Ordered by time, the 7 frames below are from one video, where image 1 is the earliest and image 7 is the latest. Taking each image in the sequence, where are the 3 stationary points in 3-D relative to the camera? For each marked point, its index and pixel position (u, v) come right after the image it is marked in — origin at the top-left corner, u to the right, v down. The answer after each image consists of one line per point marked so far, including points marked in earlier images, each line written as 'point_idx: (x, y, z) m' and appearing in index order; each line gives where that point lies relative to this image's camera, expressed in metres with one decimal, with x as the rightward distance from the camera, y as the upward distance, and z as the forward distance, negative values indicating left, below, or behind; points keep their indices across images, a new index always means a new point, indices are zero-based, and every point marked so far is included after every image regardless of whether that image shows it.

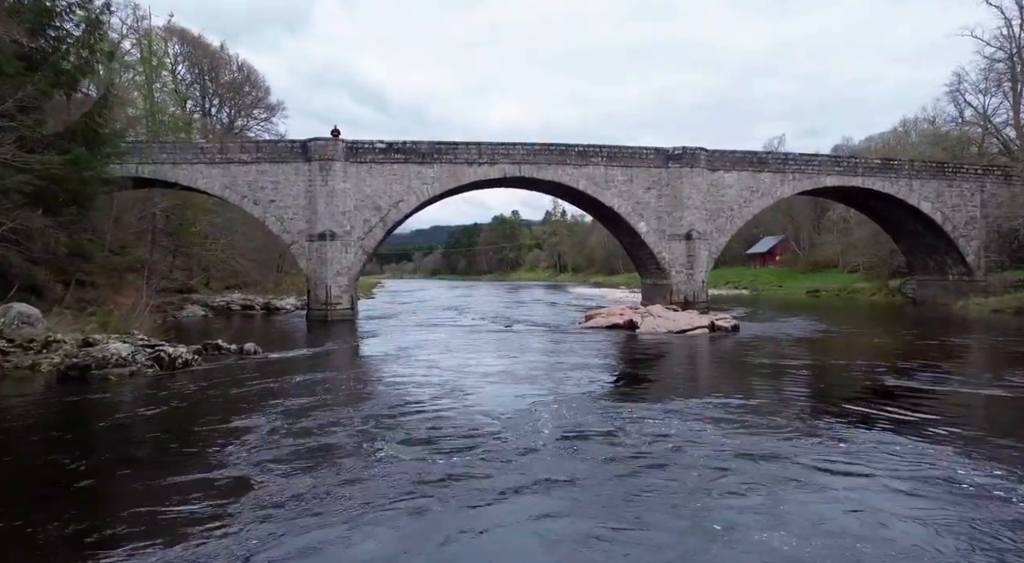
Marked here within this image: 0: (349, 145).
0: (-5.0, +4.2, +19.9) m
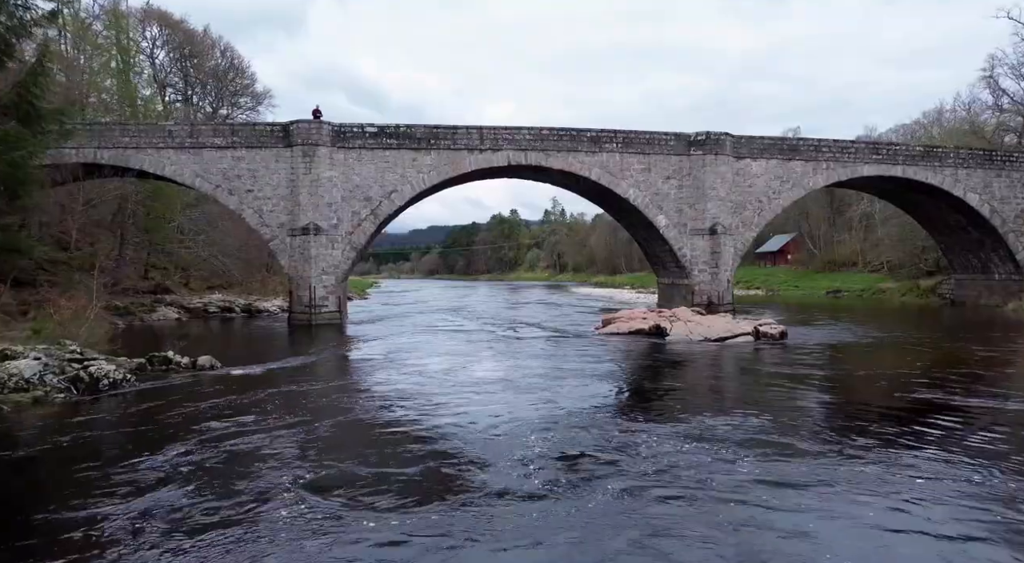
0: (-4.9, +4.2, +17.8) m
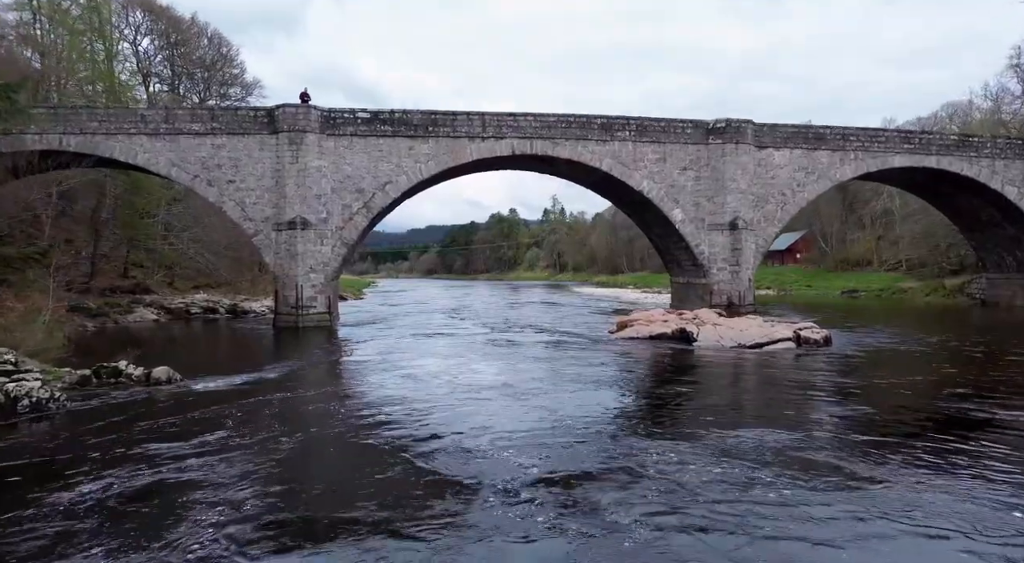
0: (-4.8, +4.3, +16.4) m
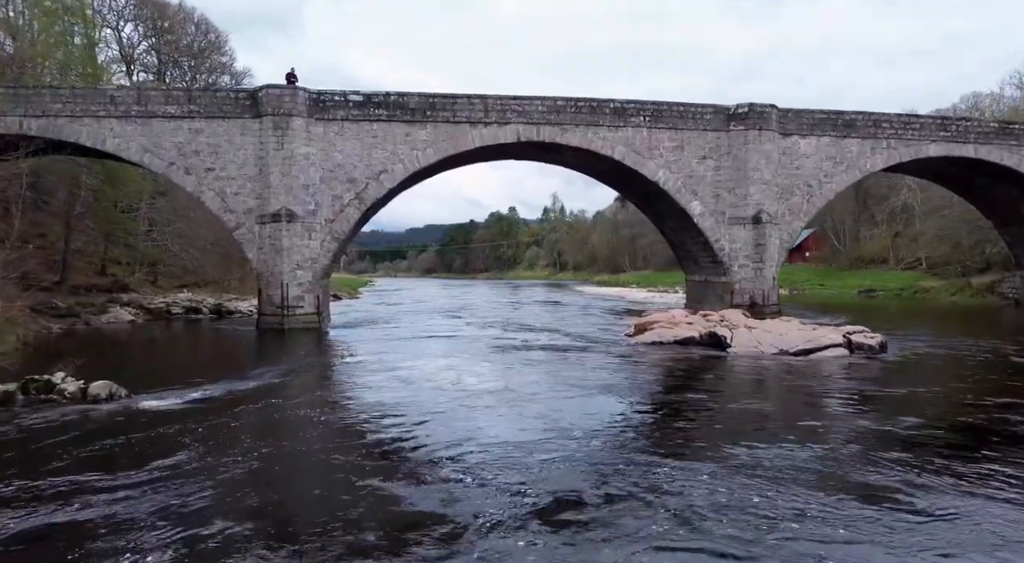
0: (-4.6, +4.3, +15.0) m
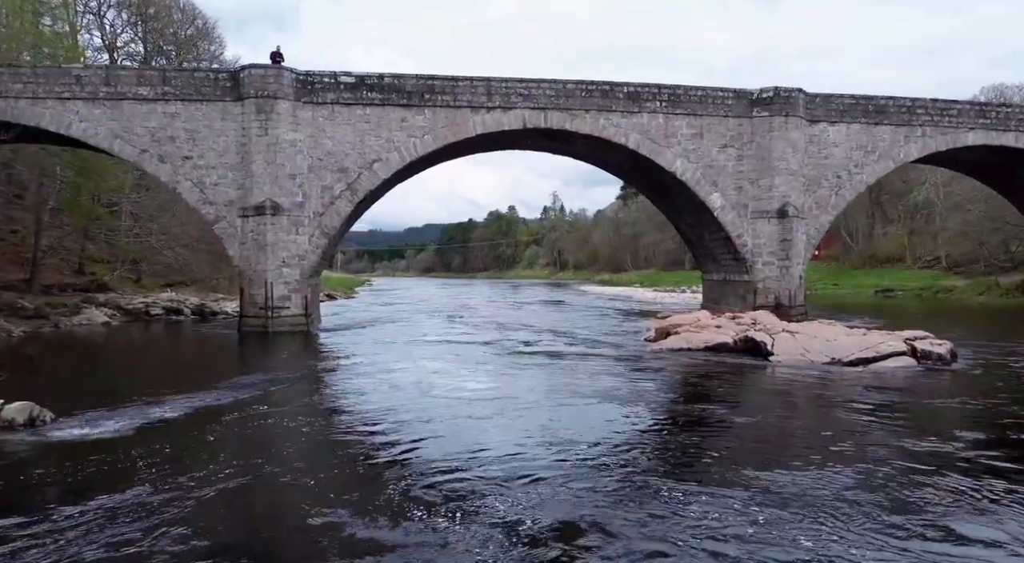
0: (-4.5, +4.3, +13.7) m
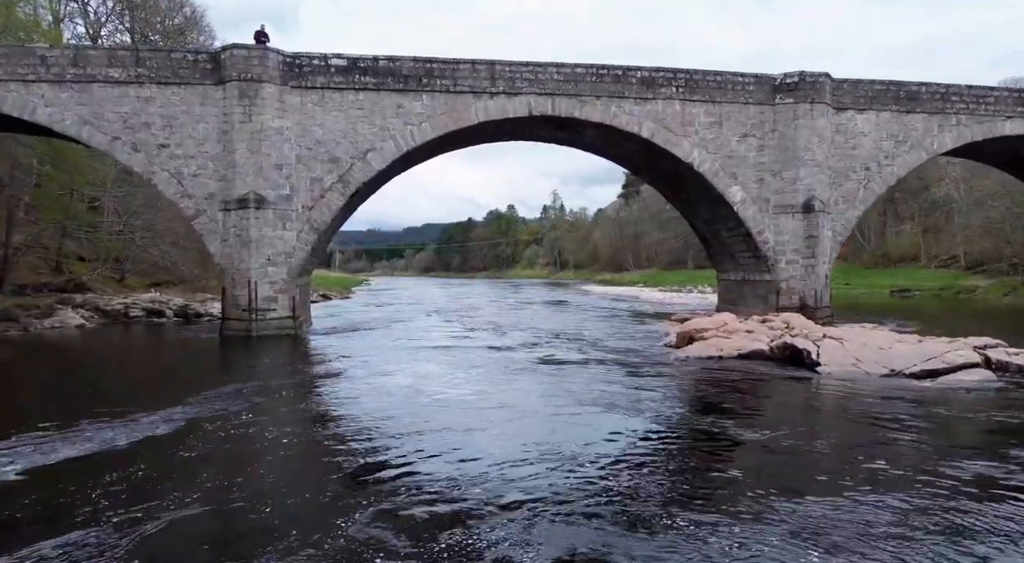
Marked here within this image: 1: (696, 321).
0: (-4.4, +4.4, +12.6) m
1: (+3.9, -0.9, +13.6) m
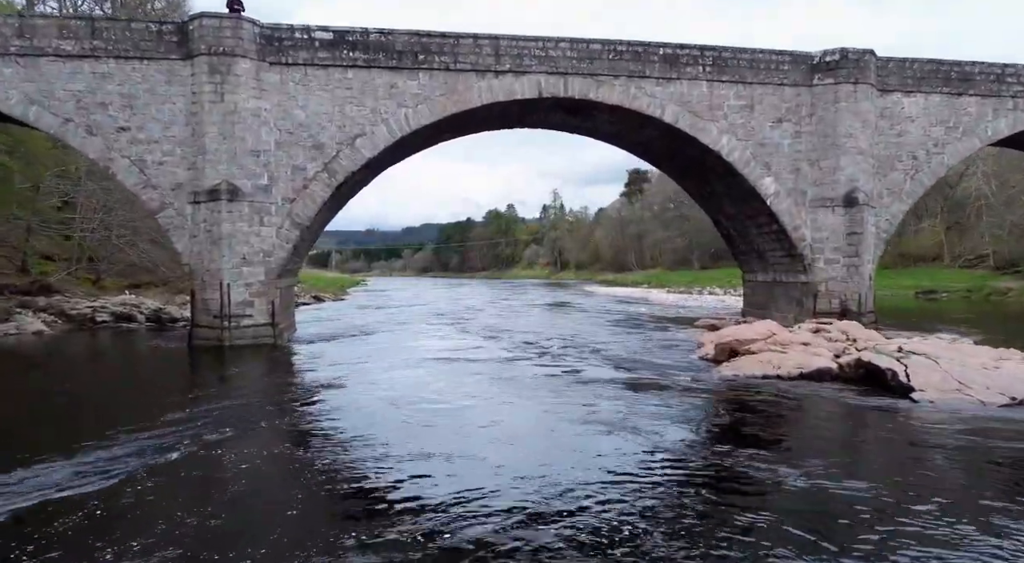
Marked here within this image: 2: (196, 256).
0: (-4.3, +4.3, +11.1) m
1: (+4.0, -0.9, +12.1) m
2: (-5.5, +0.4, +11.1) m
